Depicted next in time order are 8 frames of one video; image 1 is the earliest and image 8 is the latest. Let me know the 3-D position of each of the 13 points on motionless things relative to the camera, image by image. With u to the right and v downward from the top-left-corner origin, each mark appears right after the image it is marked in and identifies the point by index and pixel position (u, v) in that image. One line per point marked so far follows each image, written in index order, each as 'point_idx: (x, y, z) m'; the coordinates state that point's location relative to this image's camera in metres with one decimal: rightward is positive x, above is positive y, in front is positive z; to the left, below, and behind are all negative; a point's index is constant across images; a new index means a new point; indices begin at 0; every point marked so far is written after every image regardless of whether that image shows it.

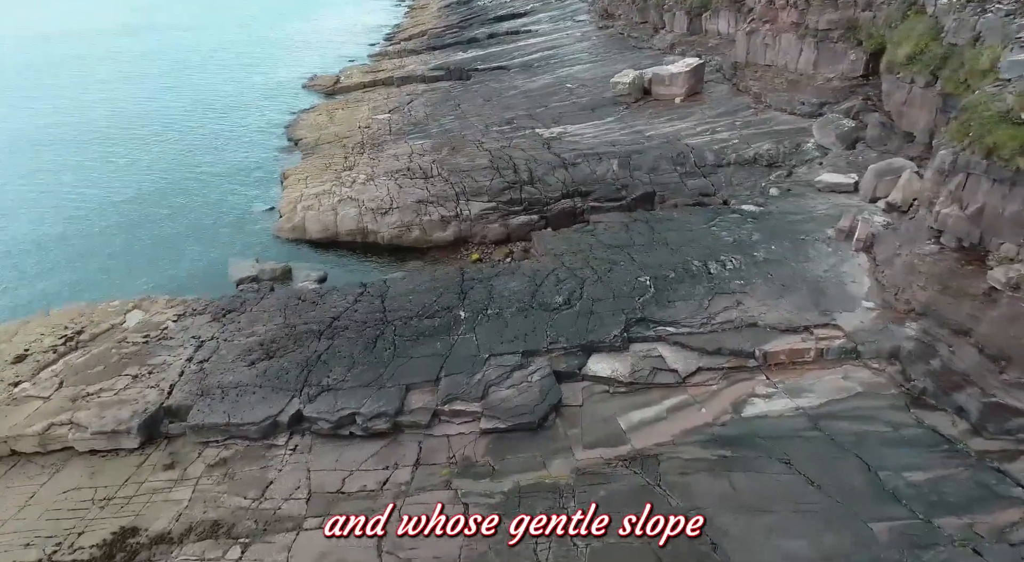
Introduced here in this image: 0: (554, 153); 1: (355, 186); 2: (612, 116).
0: (+1.1, +3.3, +16.6) m
1: (-4.2, +2.5, +17.2) m
2: (+2.9, +4.8, +18.8) m
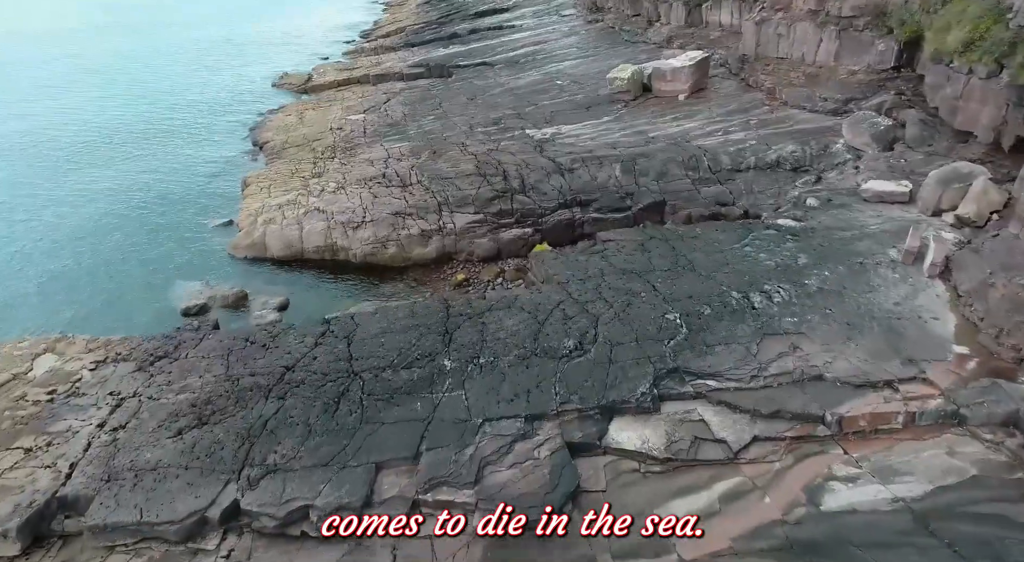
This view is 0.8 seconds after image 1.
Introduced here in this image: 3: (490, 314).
0: (+0.8, +2.8, +14.8) m
1: (-4.5, +2.0, +15.2) m
2: (+2.6, +4.4, +17.0) m
3: (-0.3, -0.4, +8.2) m
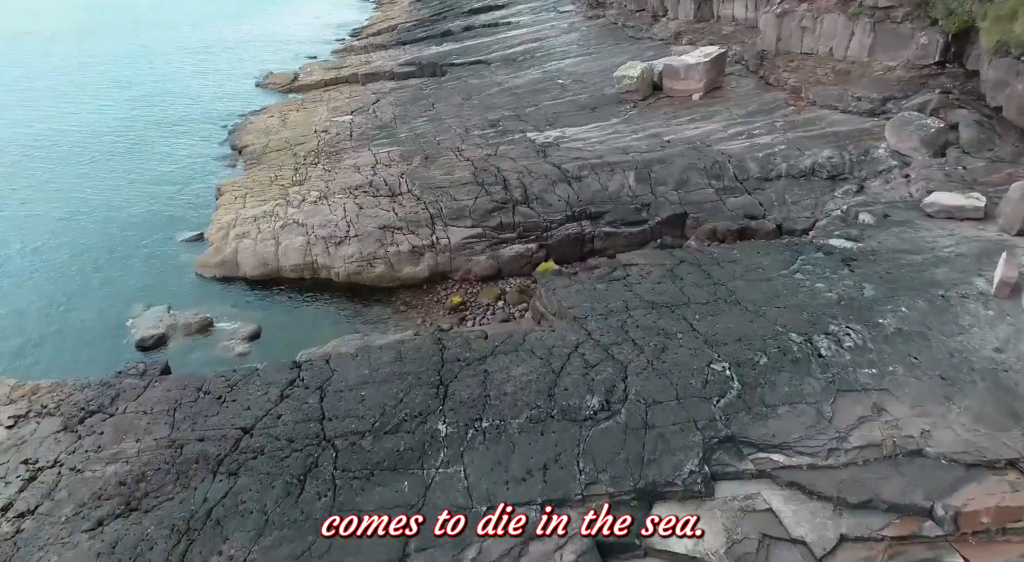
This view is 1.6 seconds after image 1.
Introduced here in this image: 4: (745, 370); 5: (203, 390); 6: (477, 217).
0: (+0.8, +2.4, +13.4) m
1: (-4.5, +1.5, +13.7) m
2: (+2.5, +4.0, +15.6) m
3: (-0.2, -0.8, +6.7) m
4: (+2.2, -0.8, +6.0) m
5: (-3.4, -1.2, +7.1) m
6: (-0.7, +1.2, +12.3) m
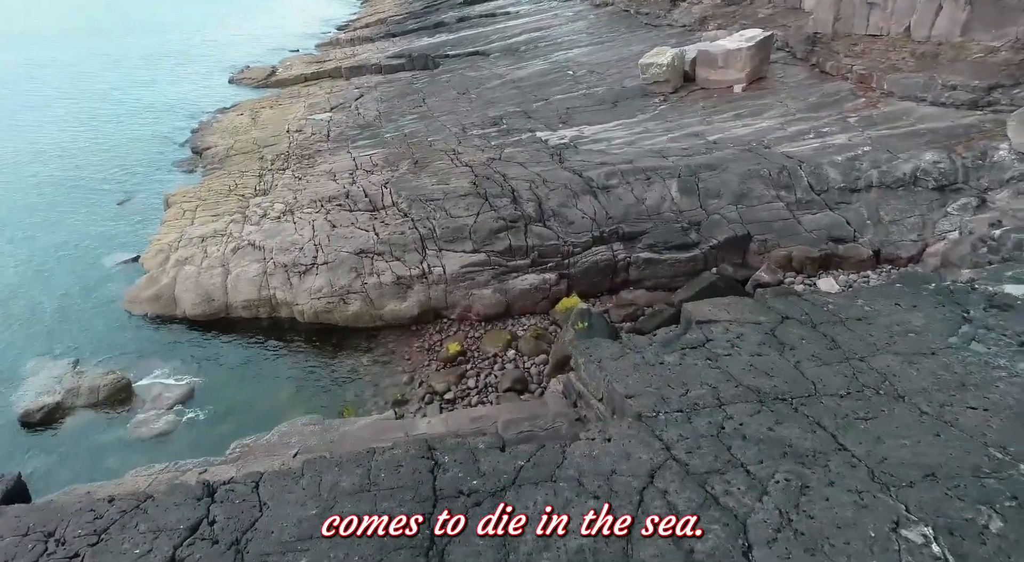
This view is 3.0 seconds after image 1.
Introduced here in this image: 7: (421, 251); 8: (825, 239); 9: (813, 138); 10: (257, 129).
0: (+1.0, +1.9, +10.8) m
1: (-4.3, +0.9, +11.1) m
2: (+2.7, +3.4, +13.1) m
3: (0.0, -1.4, +4.1) m
4: (+2.4, -1.4, +3.4) m
5: (-3.2, -1.8, +4.4) m
6: (-0.5, +0.6, +9.7) m
7: (-1.4, +0.5, +9.7) m
8: (+4.1, +0.5, +8.5) m
9: (+4.8, +2.3, +10.3) m
10: (-7.1, +4.3, +18.0) m
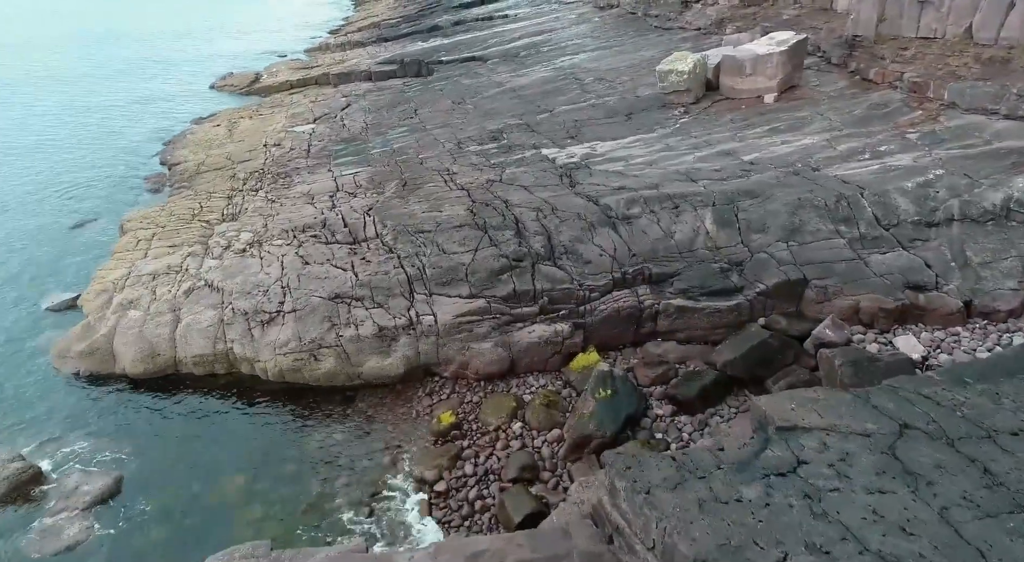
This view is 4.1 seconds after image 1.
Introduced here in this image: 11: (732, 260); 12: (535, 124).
0: (+1.0, +1.2, +9.2) m
1: (-4.3, +0.3, +9.5) m
2: (+2.7, +2.8, +11.5) m
3: (+0.1, -2.0, +2.5) m
4: (+2.5, -2.0, +1.8) m
5: (-3.1, -2.4, +2.8) m
6: (-0.4, 0.0, +8.1) m
7: (-1.3, -0.2, +8.1) m
8: (+4.2, -0.1, +7.0) m
9: (+4.8, +1.7, +8.7) m
10: (-7.1, +3.5, +16.4) m
11: (+2.7, +0.3, +7.8) m
12: (+0.4, +3.1, +12.8) m
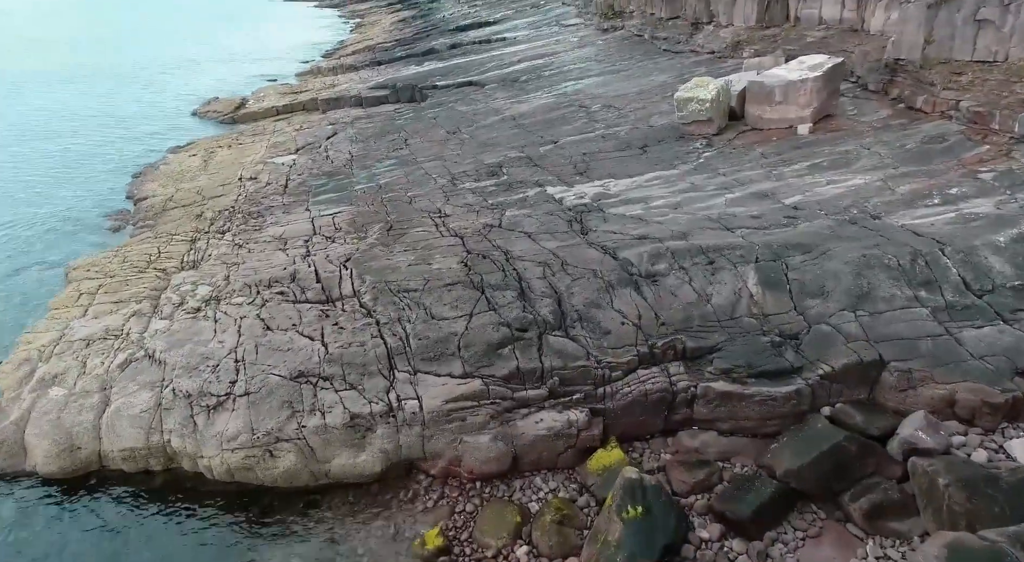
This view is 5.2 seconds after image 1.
0: (+1.0, +0.4, +7.8) m
1: (-4.3, -0.5, +8.0) m
2: (+2.7, +1.9, +10.1) m
3: (+0.2, -2.6, +1.0) m
4: (+2.5, -2.5, +0.3) m
5: (-3.0, -3.0, +1.3) m
6: (-0.4, -0.8, +6.6) m
7: (-1.3, -1.0, +6.6) m
8: (+4.2, -0.8, +5.5) m
9: (+4.9, +0.9, +7.3) m
10: (-7.1, +2.5, +15.0) m
11: (+2.7, -0.5, +6.3) m
12: (+0.5, +2.2, +11.4) m
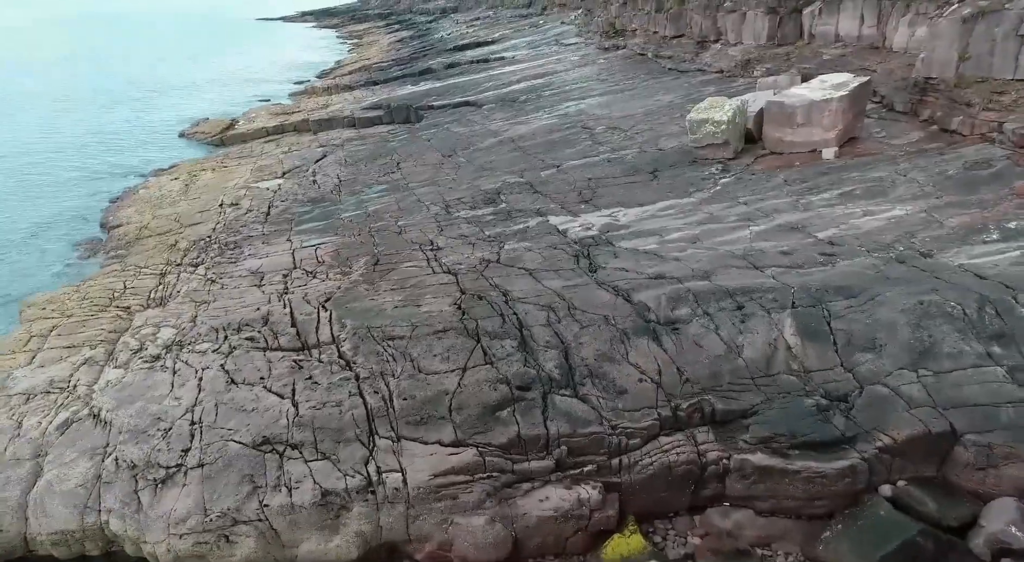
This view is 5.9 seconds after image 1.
0: (+1.0, -0.1, +6.9) m
1: (-4.3, -1.0, +7.1) m
2: (+2.7, +1.4, +9.3) m
3: (+0.2, -2.9, 0.0) m
4: (+2.6, -2.8, -0.7) m
5: (-3.0, -3.3, +0.3) m
6: (-0.4, -1.2, +5.7) m
7: (-1.3, -1.4, +5.7) m
8: (+4.2, -1.2, +4.6) m
9: (+4.8, +0.4, +6.4) m
10: (-7.1, +1.8, +14.2) m
11: (+2.7, -0.9, +5.4) m
12: (+0.4, +1.6, +10.5) m
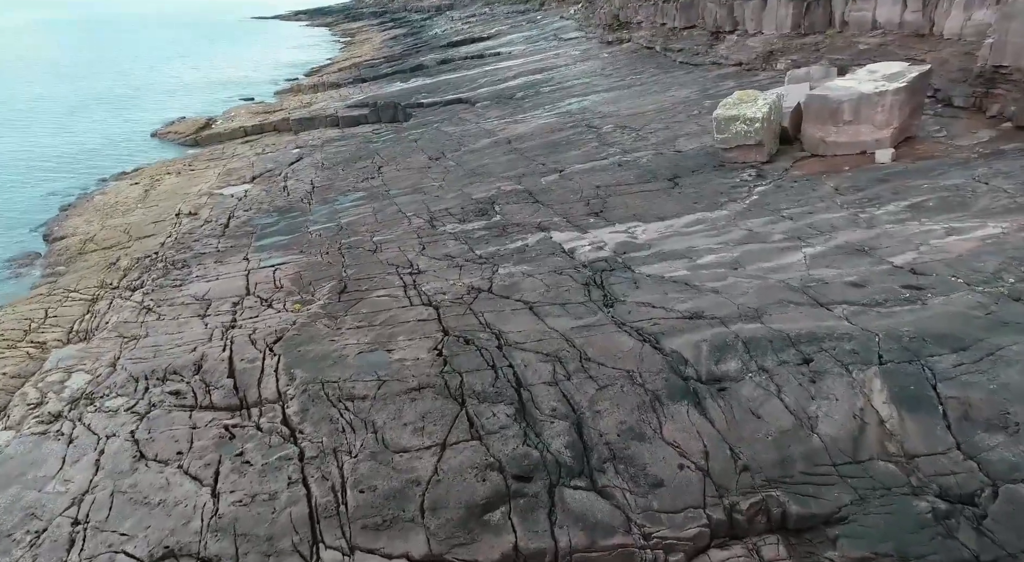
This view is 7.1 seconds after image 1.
0: (+1.0, -0.4, +5.3) m
1: (-4.3, -1.4, +5.5) m
2: (+2.6, +1.0, +7.7) m
3: (+0.2, -3.2, -1.5) m
4: (+2.6, -3.1, -2.2) m
5: (-3.0, -3.6, -1.3) m
6: (-0.4, -1.6, +4.1) m
7: (-1.3, -1.7, +4.1) m
8: (+4.2, -1.5, +3.0) m
9: (+4.8, +0.1, +4.9) m
10: (-7.2, +1.4, +12.6) m
11: (+2.7, -1.3, +3.9) m
12: (+0.4, +1.3, +9.0) m
